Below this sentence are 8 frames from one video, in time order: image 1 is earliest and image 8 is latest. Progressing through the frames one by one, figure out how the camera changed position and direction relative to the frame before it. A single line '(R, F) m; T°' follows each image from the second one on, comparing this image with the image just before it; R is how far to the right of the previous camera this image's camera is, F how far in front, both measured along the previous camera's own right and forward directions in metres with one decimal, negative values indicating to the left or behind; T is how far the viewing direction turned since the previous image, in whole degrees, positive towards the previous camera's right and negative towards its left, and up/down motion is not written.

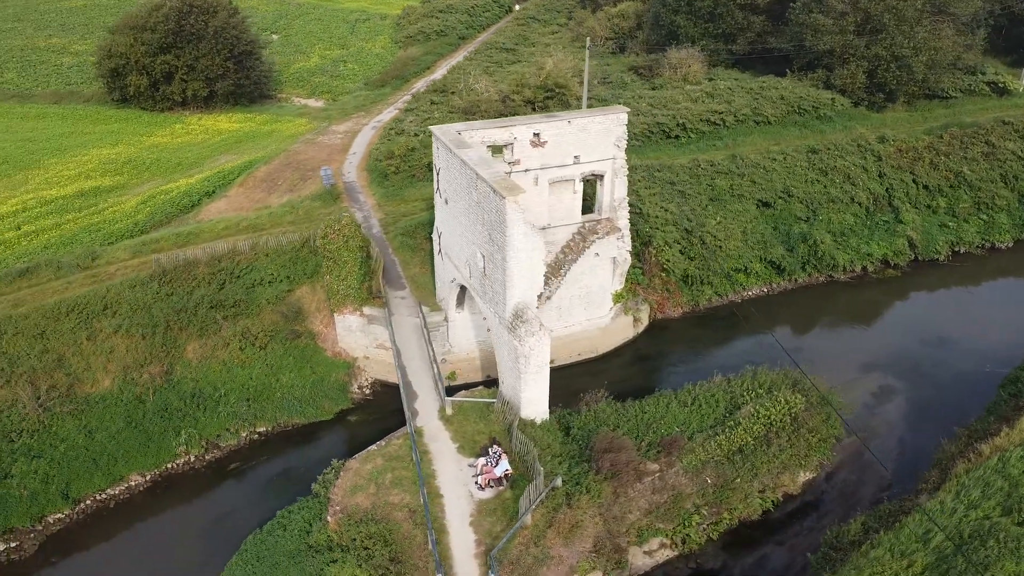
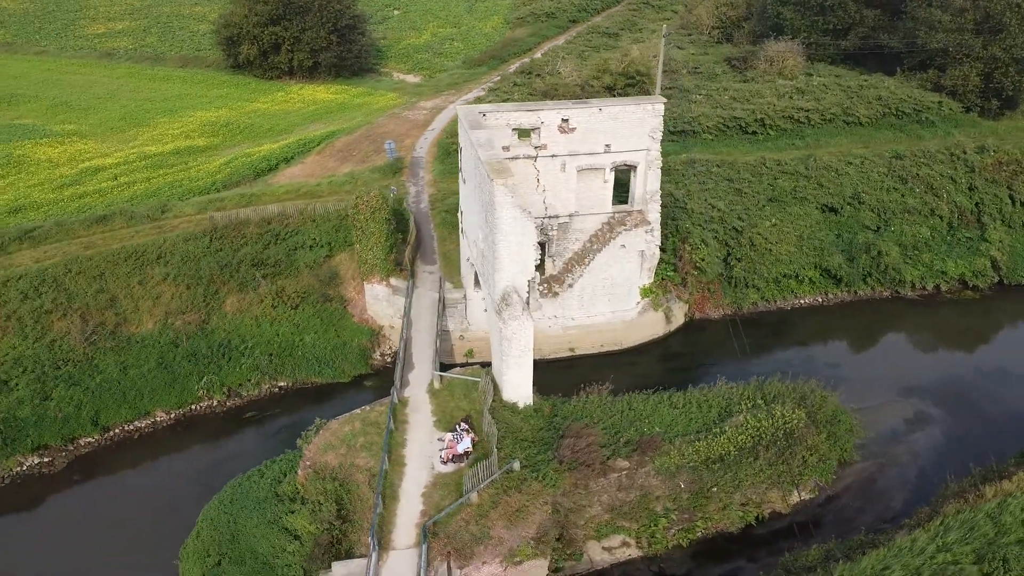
(+3.2, +0.1) m; -9°
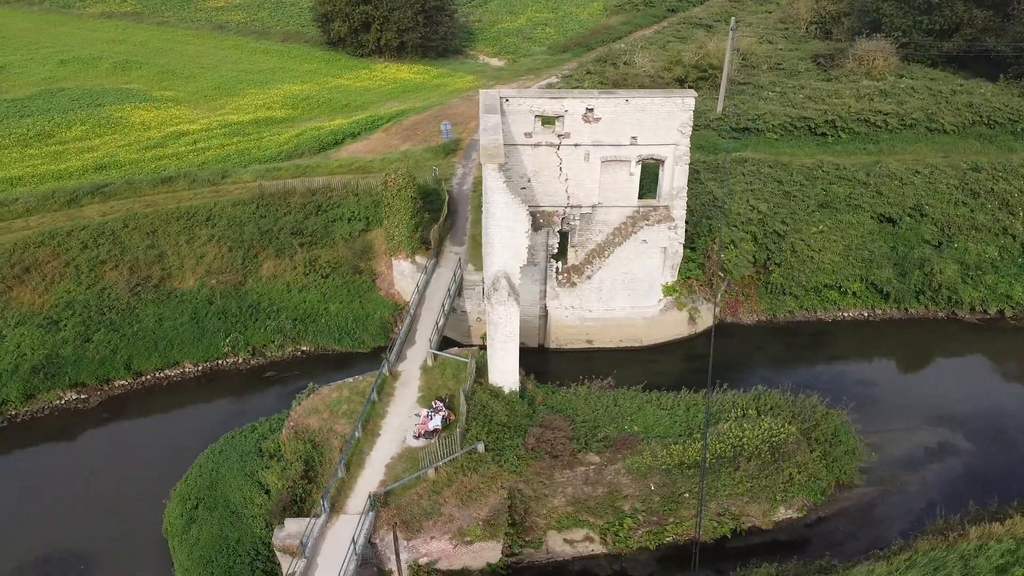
(+2.7, +0.1) m; -8°
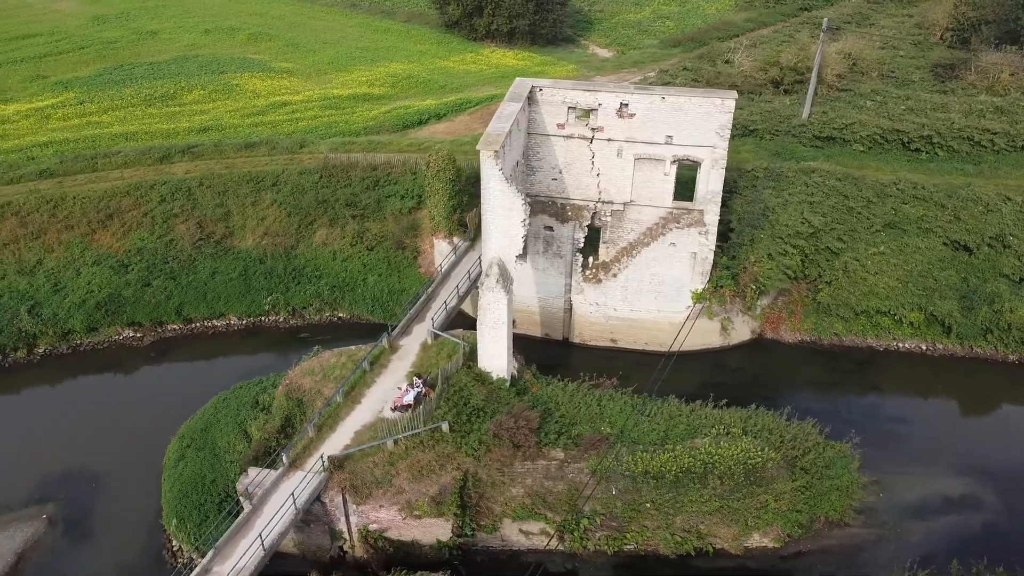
(+3.4, +0.2) m; -10°
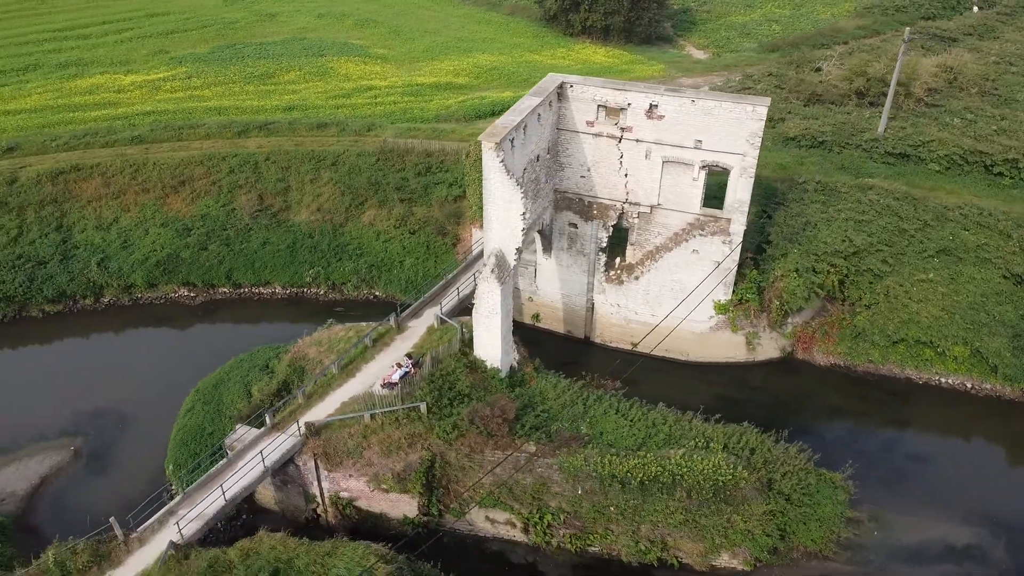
(+2.8, 0.0) m; -9°
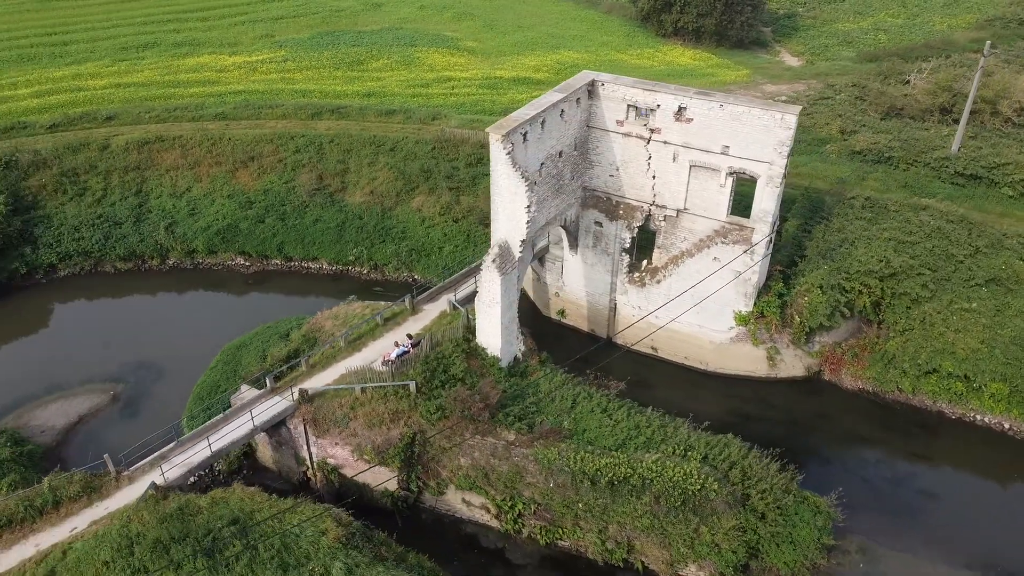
(+2.6, -0.1) m; -8°
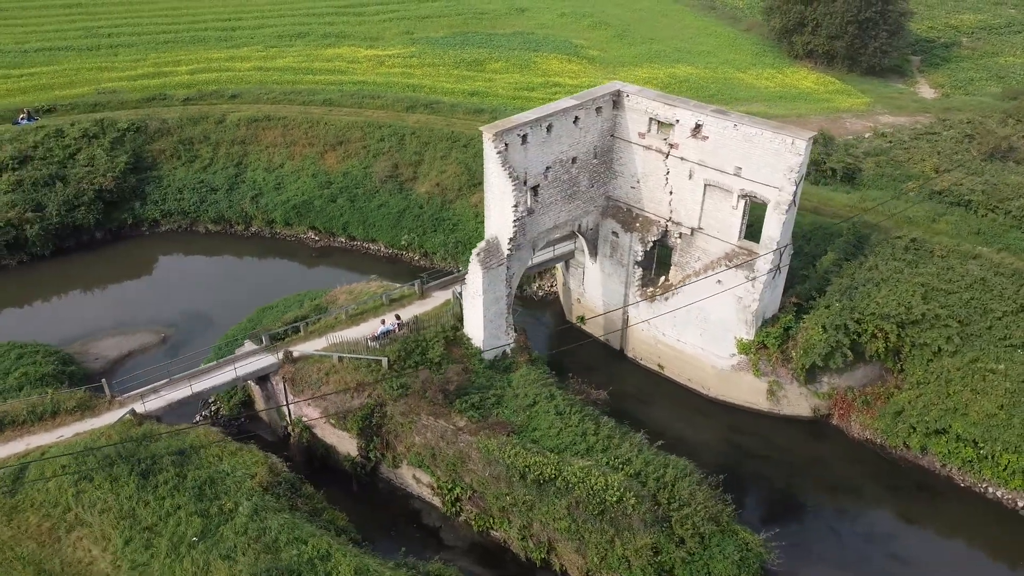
(+4.4, -0.1) m; -12°
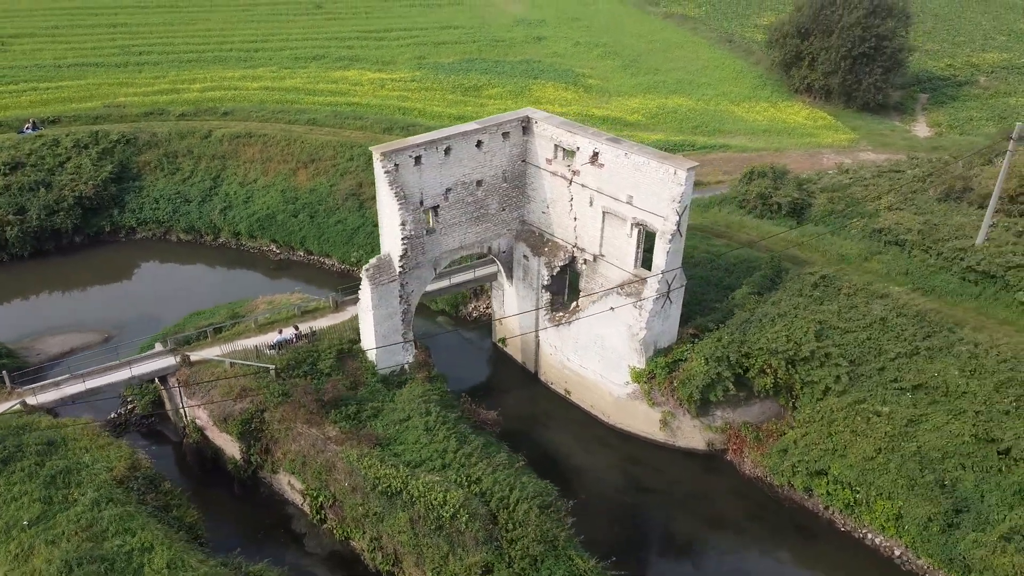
(+4.3, -0.2) m; -5°
